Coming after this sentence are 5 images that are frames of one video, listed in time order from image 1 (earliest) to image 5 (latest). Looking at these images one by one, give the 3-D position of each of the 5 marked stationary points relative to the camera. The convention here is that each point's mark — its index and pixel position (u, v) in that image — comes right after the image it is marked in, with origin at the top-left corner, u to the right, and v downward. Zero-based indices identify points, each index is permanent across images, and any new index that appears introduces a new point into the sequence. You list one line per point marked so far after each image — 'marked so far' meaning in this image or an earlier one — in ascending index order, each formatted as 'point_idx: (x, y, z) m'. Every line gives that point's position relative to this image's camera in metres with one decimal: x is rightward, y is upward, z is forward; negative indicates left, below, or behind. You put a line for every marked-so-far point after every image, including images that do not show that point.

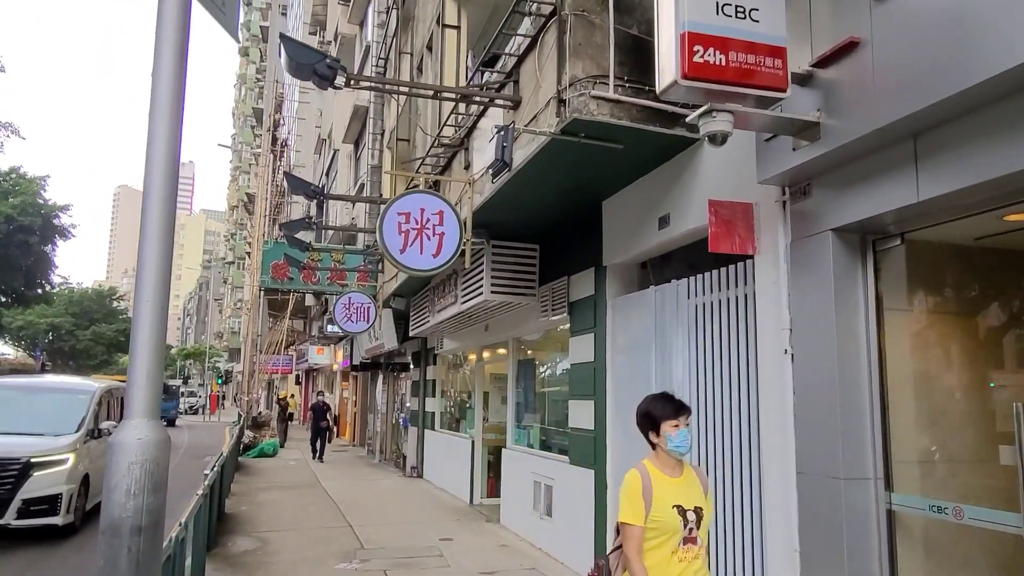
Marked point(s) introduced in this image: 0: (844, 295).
0: (+1.8, 0.0, +4.0) m
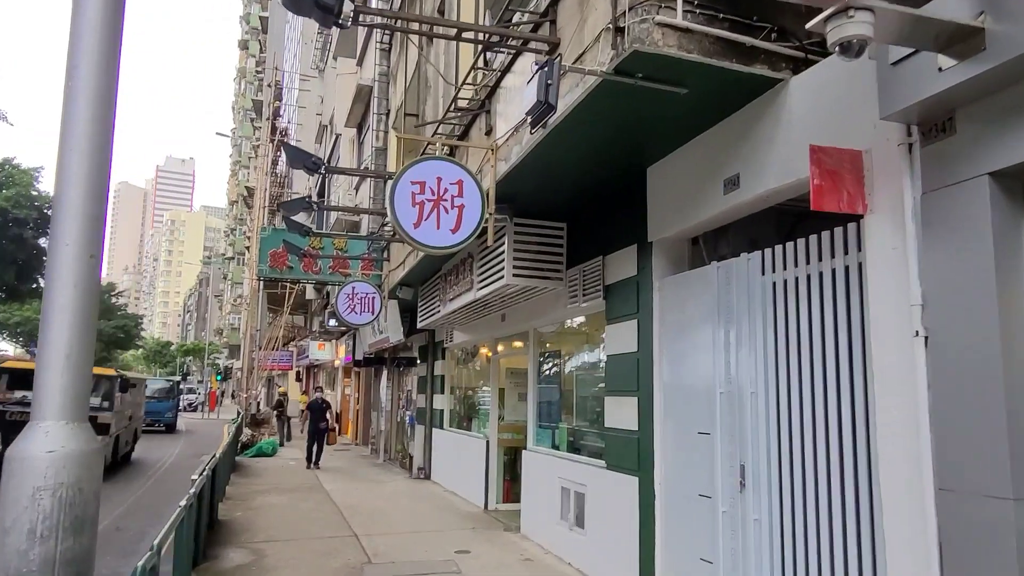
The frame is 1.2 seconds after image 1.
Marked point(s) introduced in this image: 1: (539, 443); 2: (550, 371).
0: (+2.1, +0.1, +3.1) m
1: (+0.3, -1.9, +8.9) m
2: (+0.5, -1.0, +8.8) m
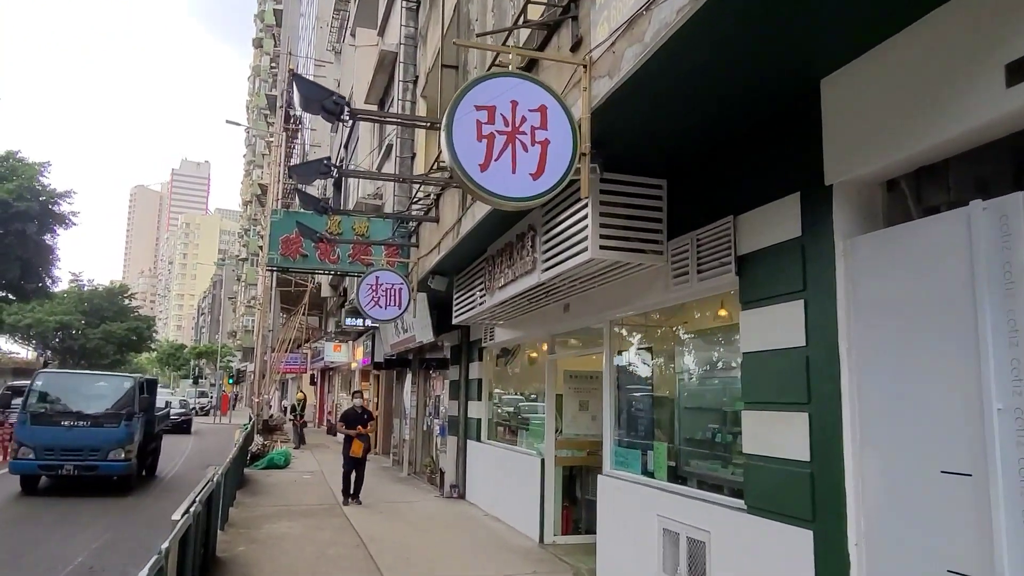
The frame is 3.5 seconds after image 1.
0: (+2.7, +0.3, +1.1) m
1: (+1.0, -1.7, +7.0) m
2: (+1.2, -0.8, +6.9) m
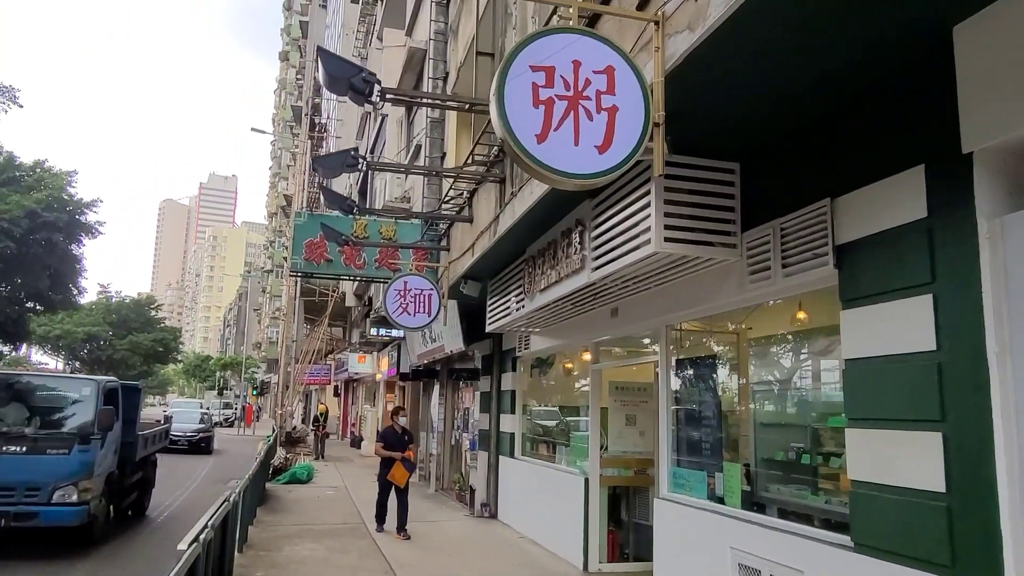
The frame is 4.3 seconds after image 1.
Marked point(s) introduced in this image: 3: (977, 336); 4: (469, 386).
0: (+2.9, +0.4, +0.4) m
1: (+1.4, -1.7, +6.2) m
2: (+1.6, -0.8, +6.1) m
3: (+2.1, -0.2, +3.4) m
4: (-0.8, -1.9, +13.9) m
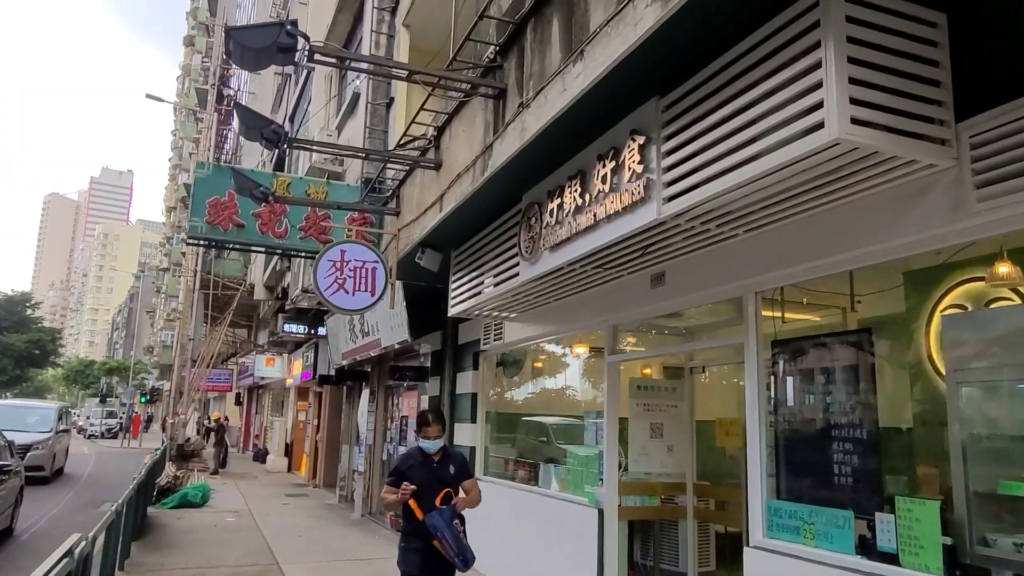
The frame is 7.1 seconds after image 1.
0: (+3.8, +0.8, -1.5) m
1: (+1.6, -1.4, +4.1) m
2: (+1.8, -0.5, +4.1) m
3: (+2.6, +0.1, +1.4) m
4: (-1.6, -1.6, +11.4) m
